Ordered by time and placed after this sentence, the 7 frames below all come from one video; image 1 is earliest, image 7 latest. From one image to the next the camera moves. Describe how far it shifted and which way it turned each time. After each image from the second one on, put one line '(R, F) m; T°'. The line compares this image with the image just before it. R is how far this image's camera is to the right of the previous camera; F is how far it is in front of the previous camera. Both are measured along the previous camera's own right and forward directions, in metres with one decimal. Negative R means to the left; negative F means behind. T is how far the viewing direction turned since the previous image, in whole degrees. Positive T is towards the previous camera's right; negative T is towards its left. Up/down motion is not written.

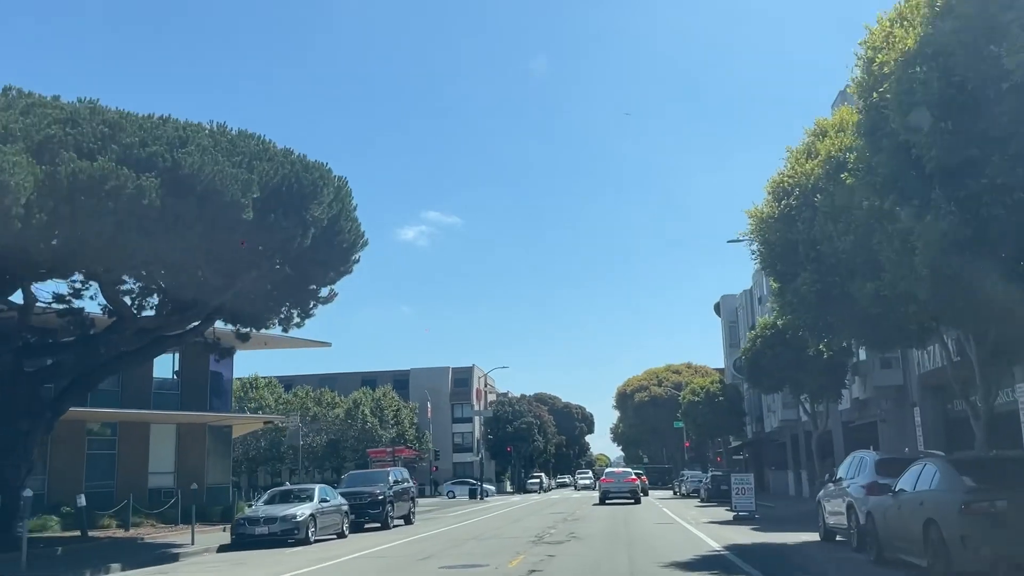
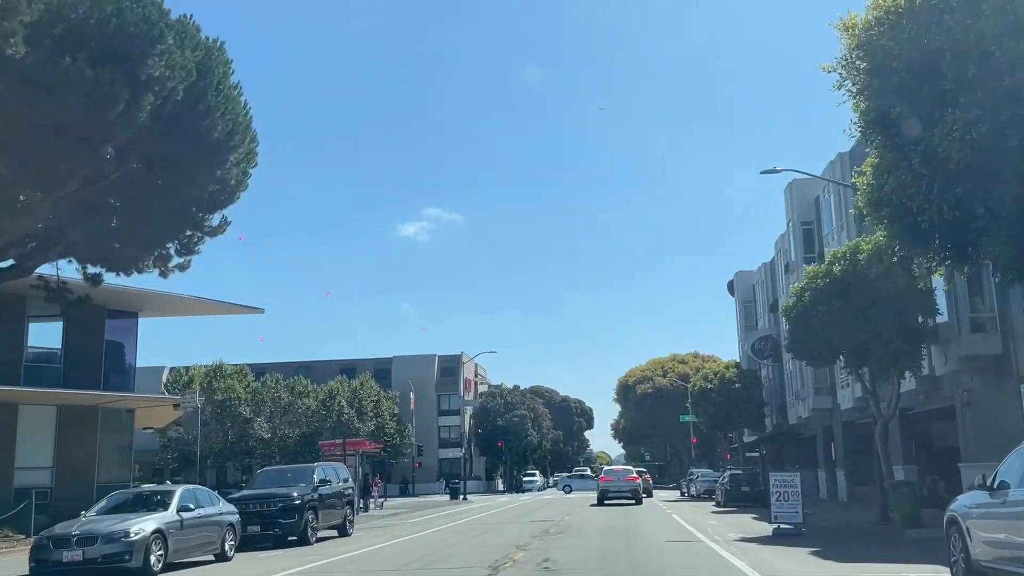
(+0.9, +7.6) m; 0°
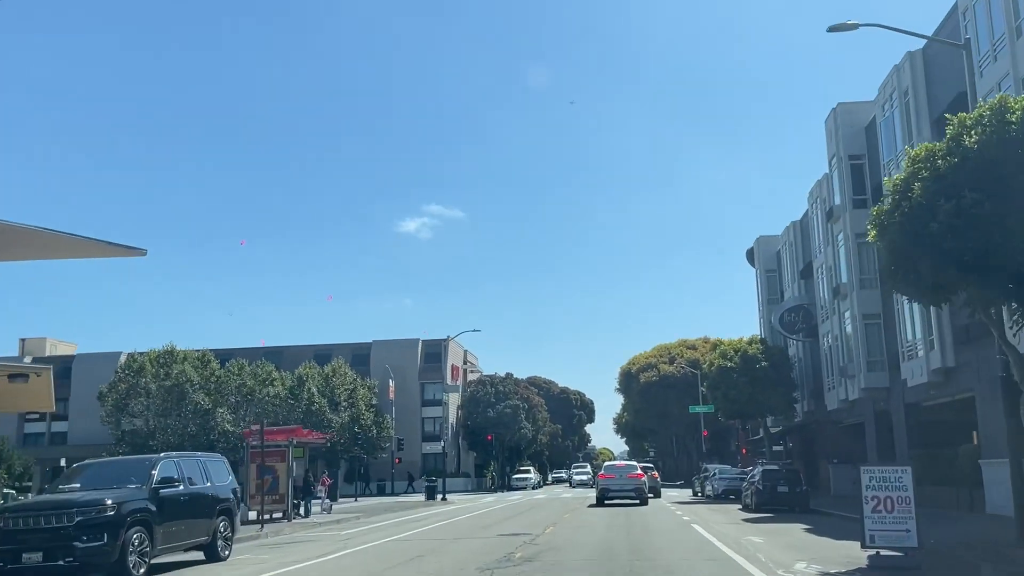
(+1.0, +8.2) m; 0°
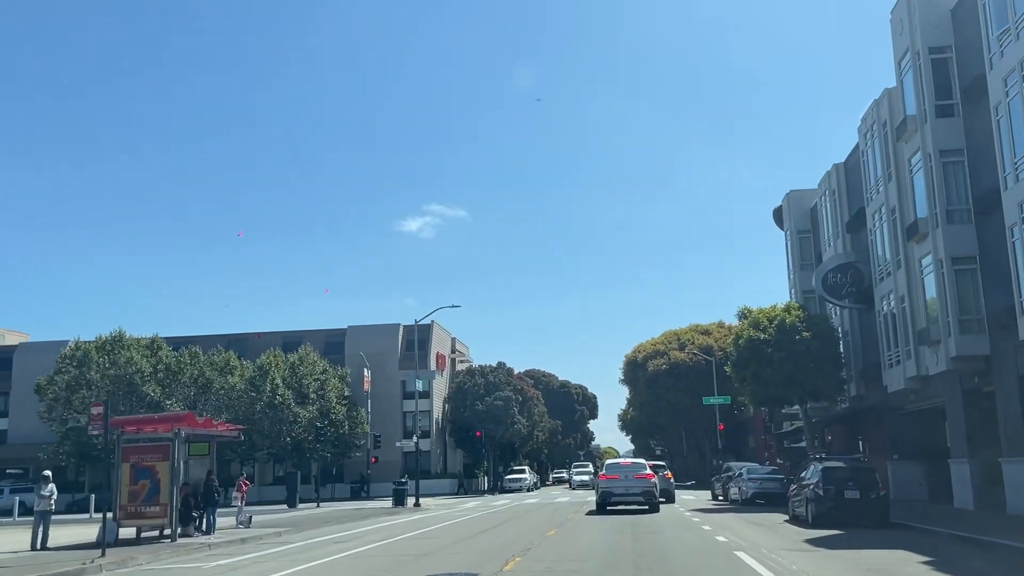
(+1.0, +8.3) m; 0°
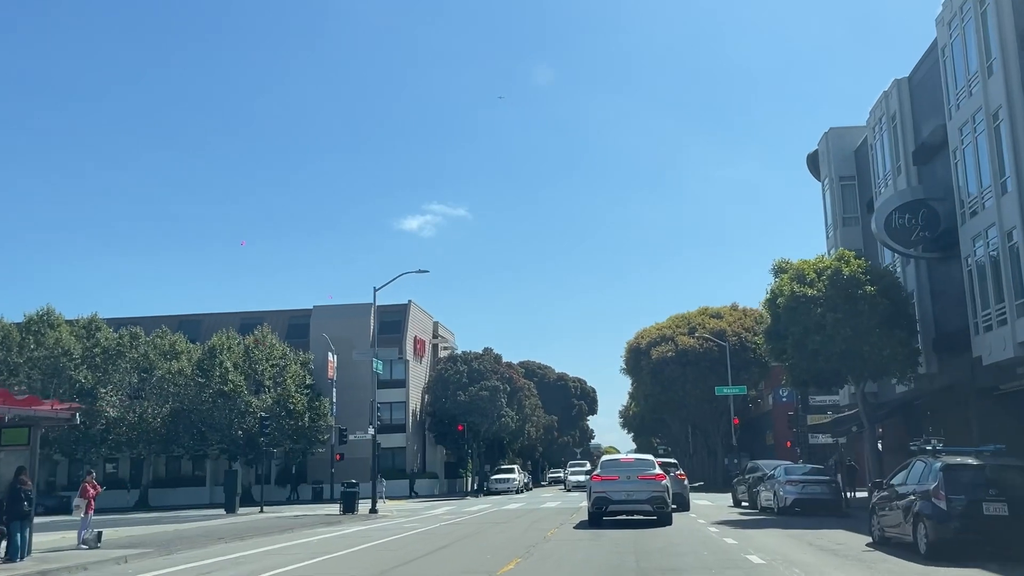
(+1.0, +8.1) m; 0°
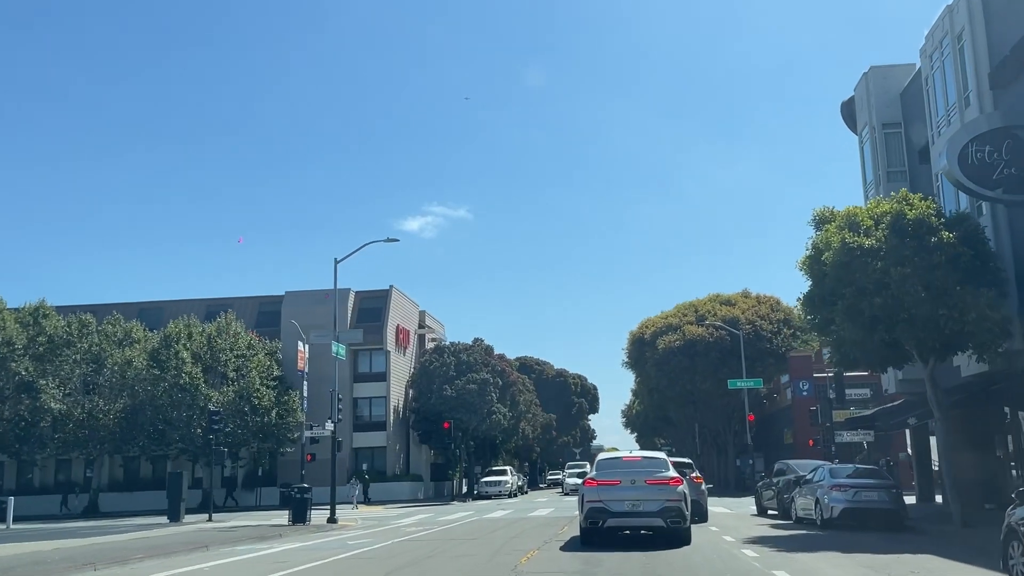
(+0.7, +5.6) m; 0°
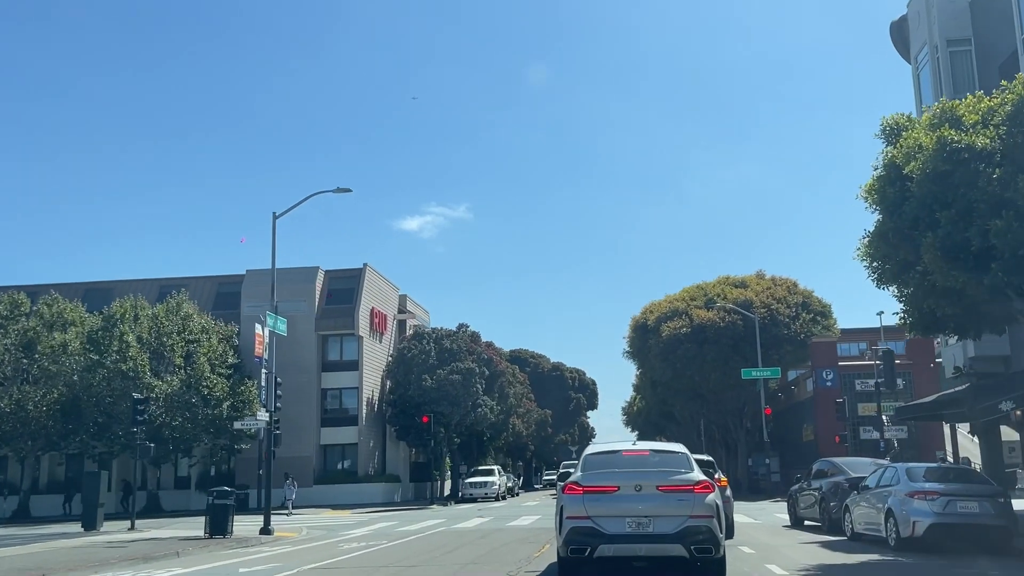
(+0.7, +5.9) m; 0°
